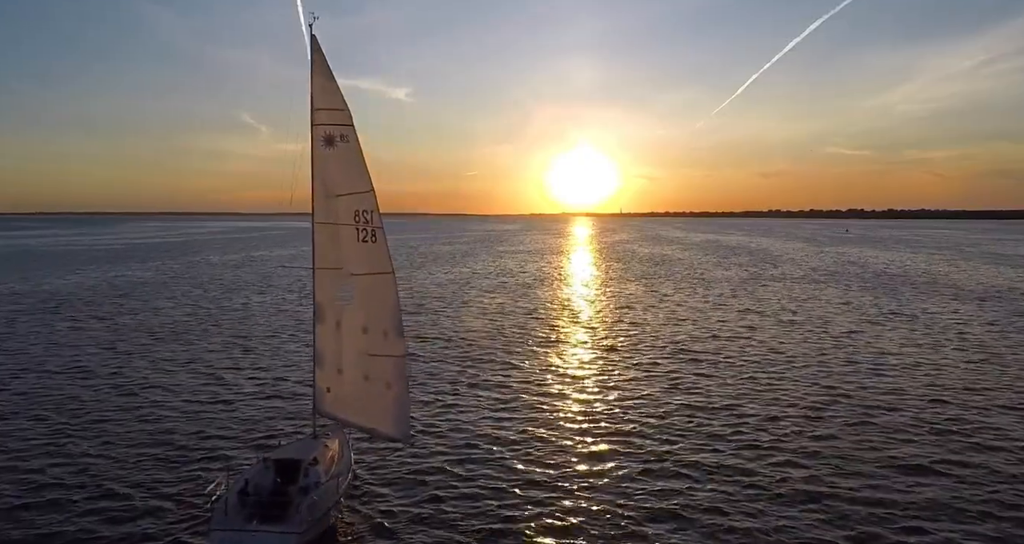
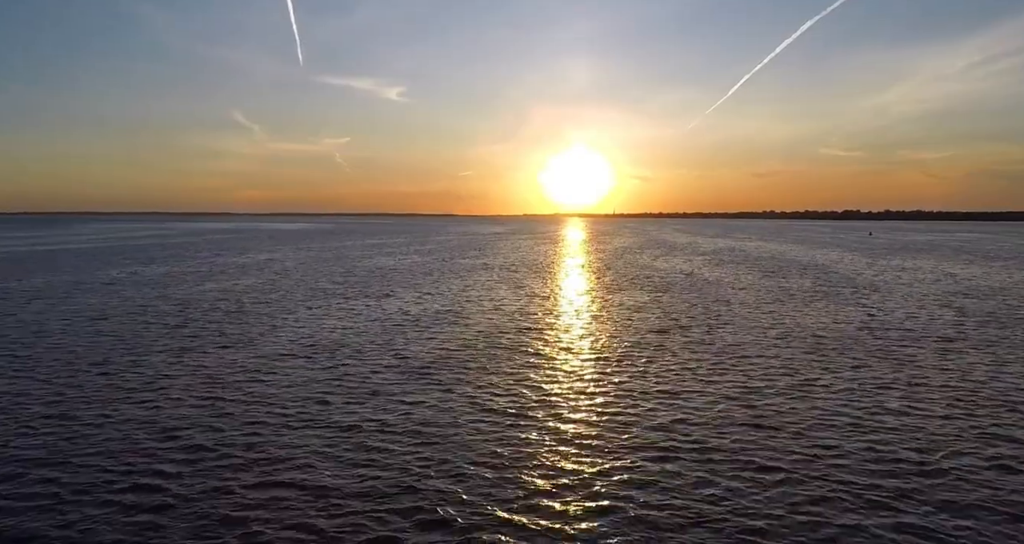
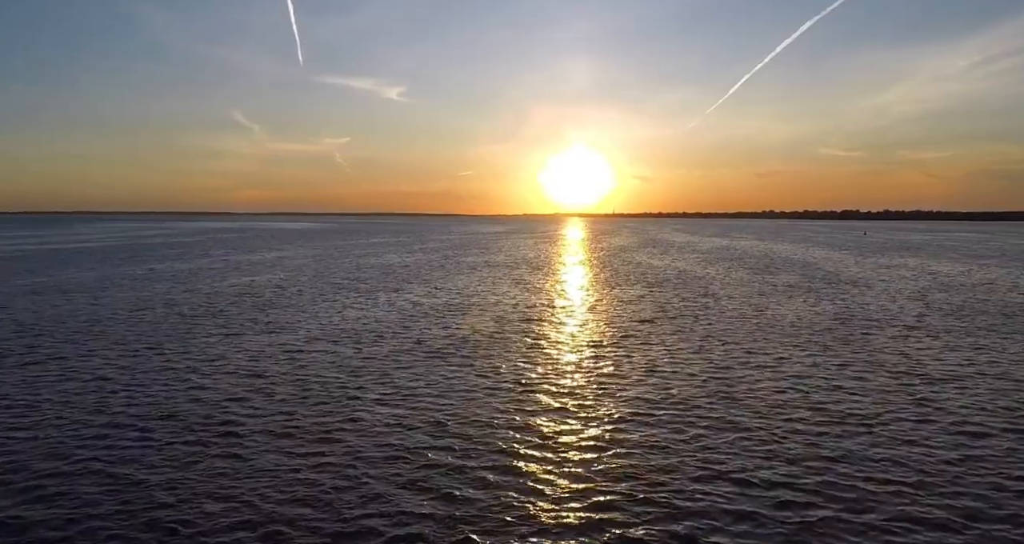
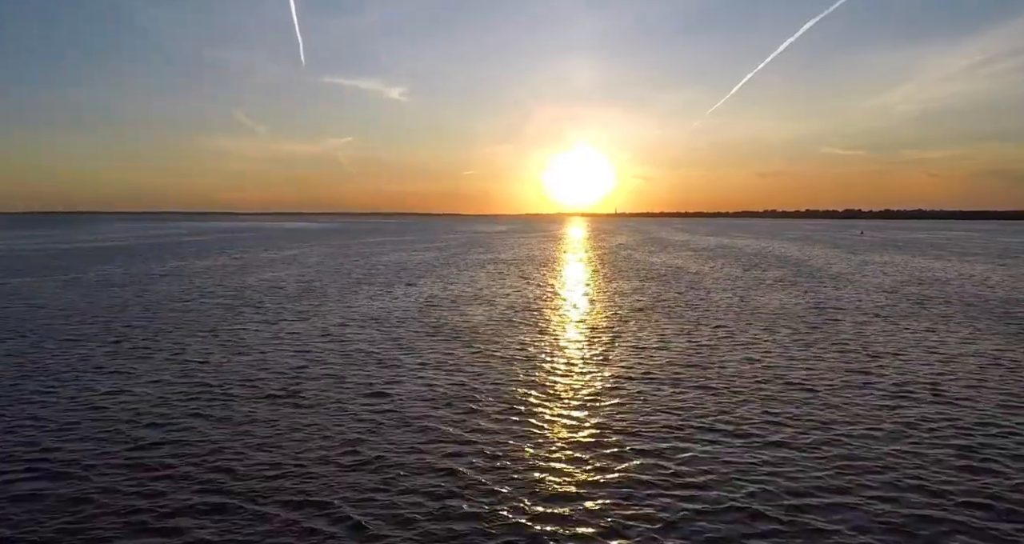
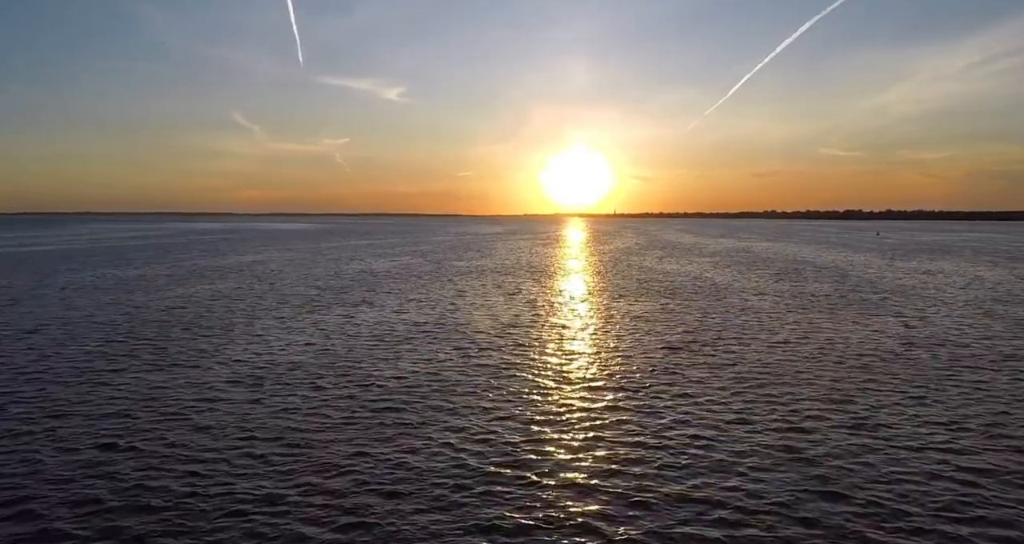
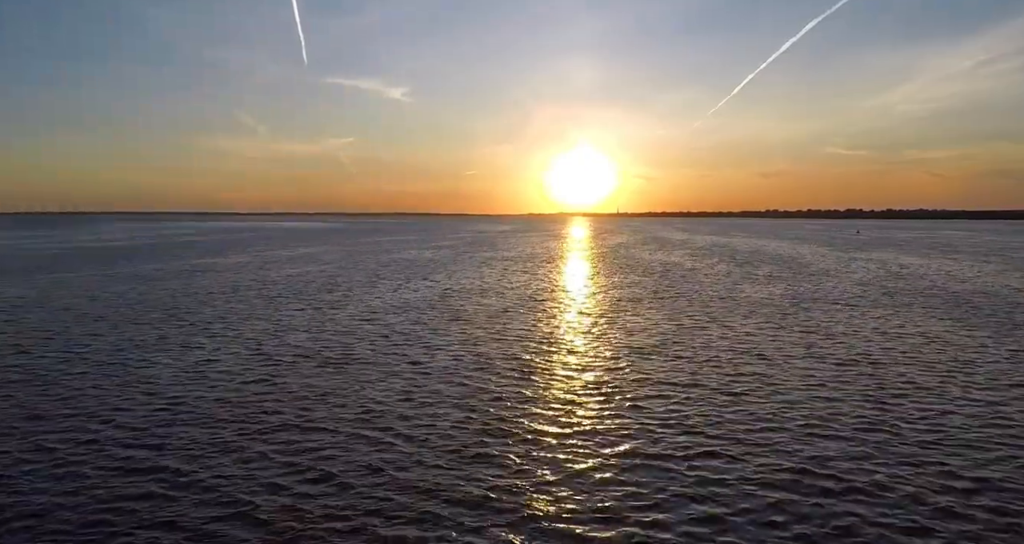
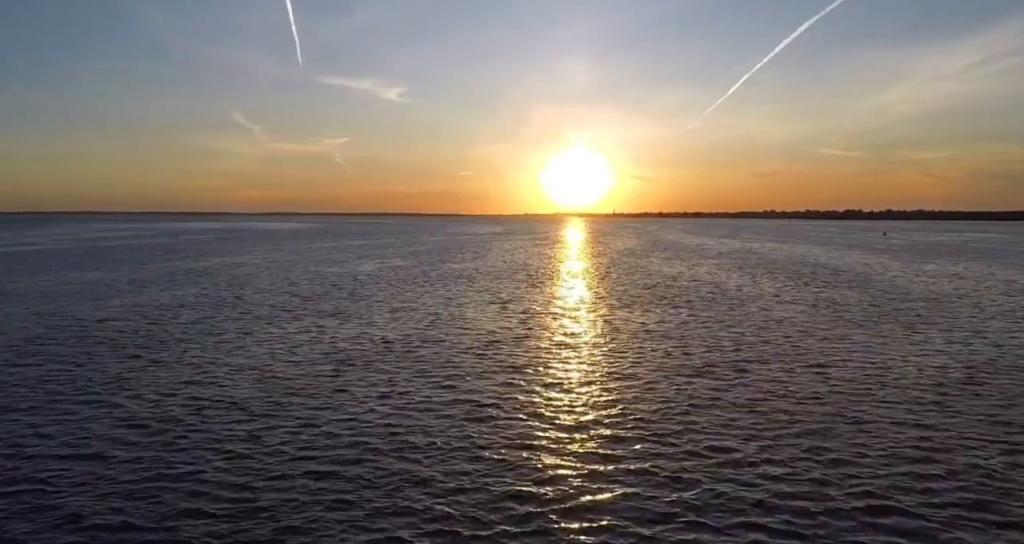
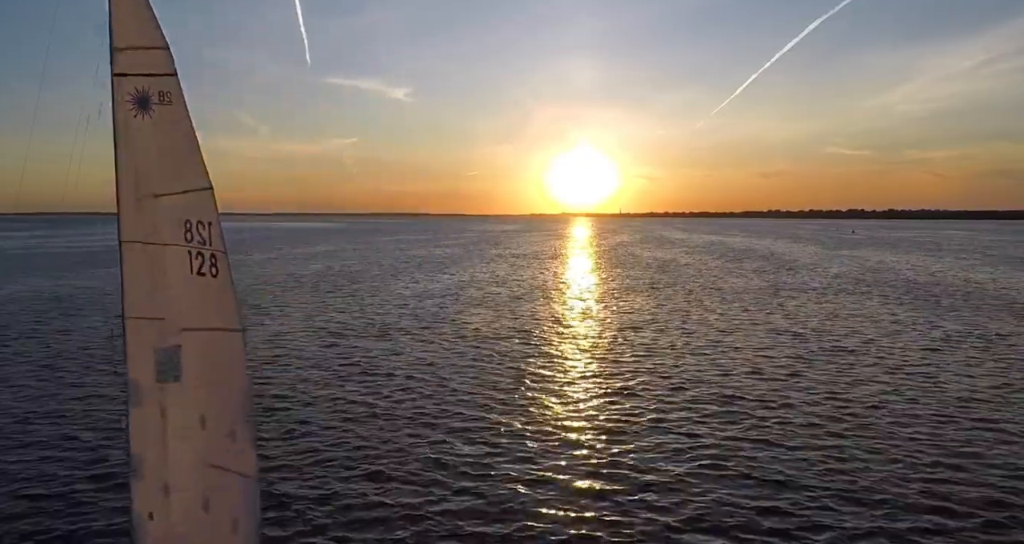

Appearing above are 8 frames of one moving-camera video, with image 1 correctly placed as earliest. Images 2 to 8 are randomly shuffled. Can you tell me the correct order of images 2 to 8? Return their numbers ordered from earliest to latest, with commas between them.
8, 6, 4, 3, 2, 5, 7
